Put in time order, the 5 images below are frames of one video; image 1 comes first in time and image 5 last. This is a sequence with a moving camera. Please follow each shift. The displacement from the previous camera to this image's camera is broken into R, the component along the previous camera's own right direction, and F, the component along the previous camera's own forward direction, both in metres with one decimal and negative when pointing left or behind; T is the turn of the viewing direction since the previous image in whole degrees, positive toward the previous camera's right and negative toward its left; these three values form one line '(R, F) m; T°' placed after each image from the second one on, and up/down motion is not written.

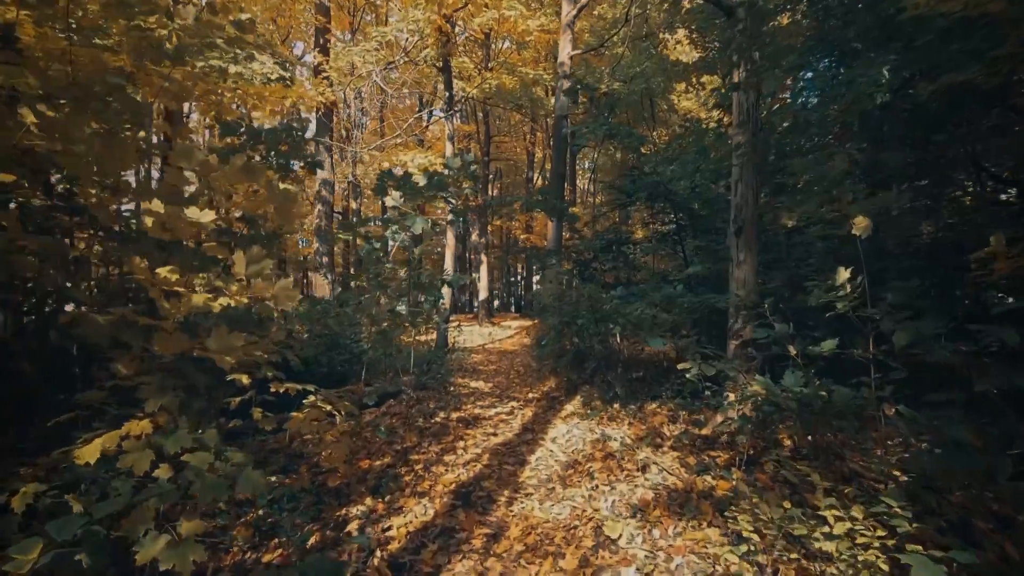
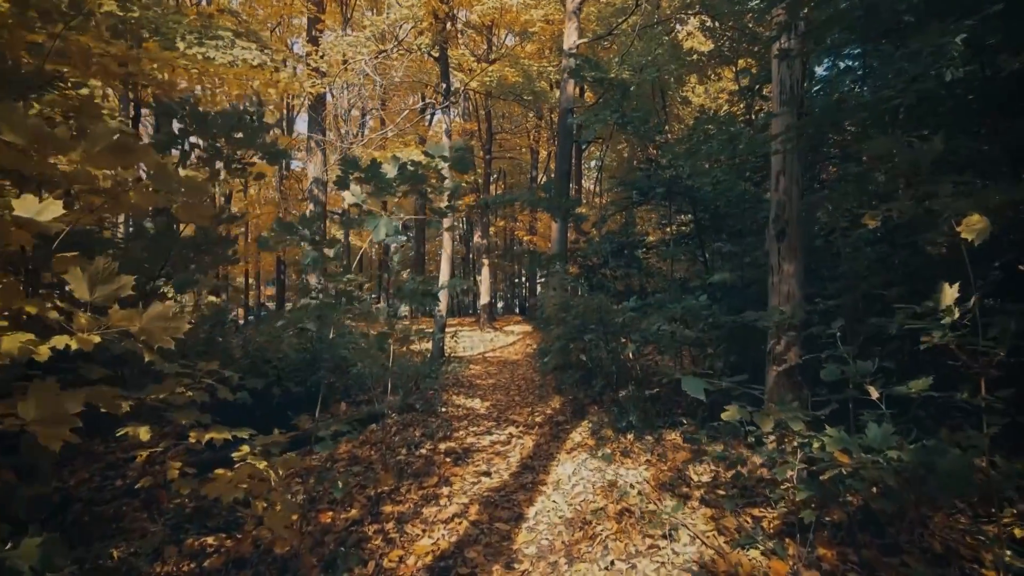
(+0.1, +1.0) m; -1°
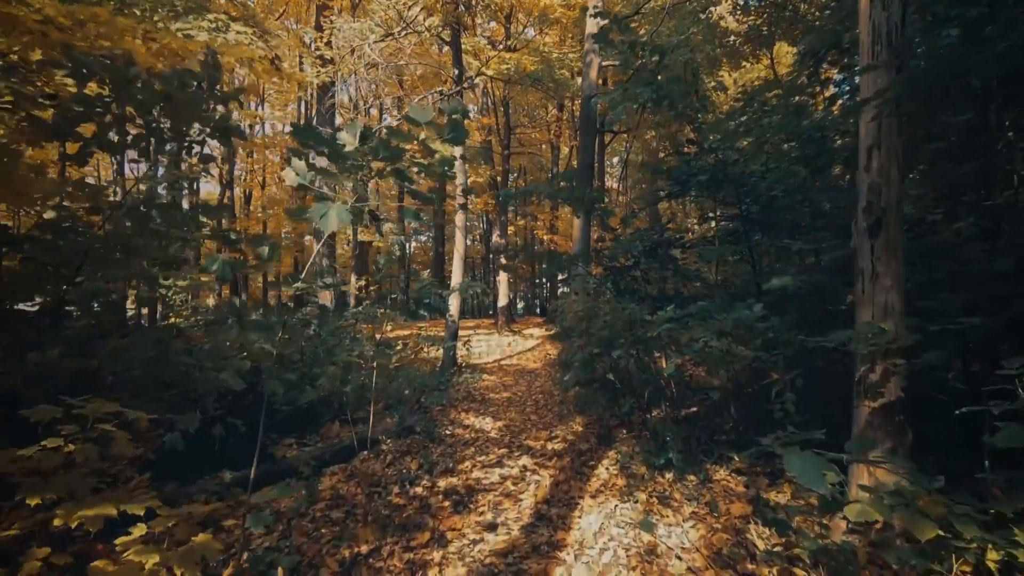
(+0.1, +1.1) m; -2°
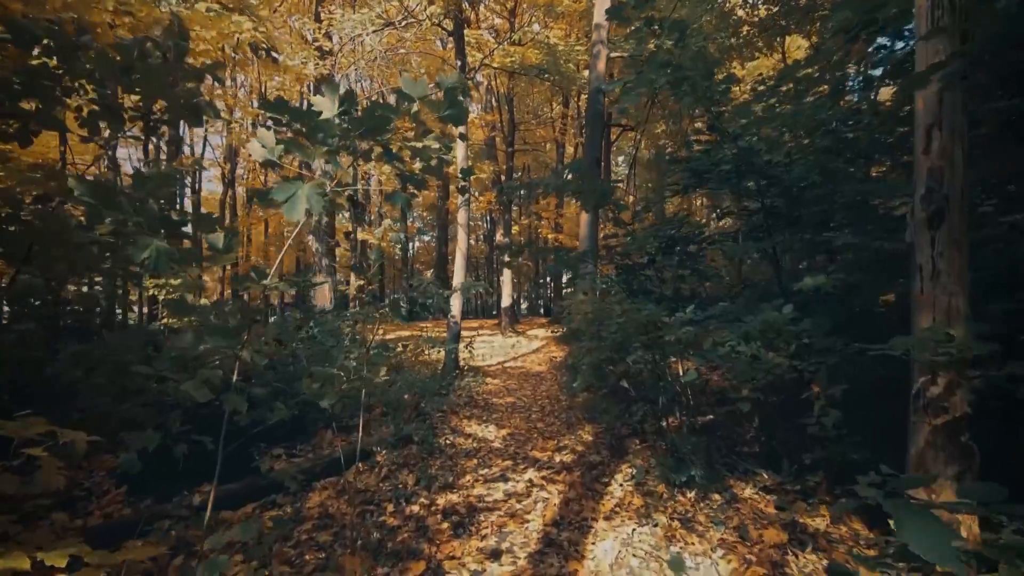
(0.0, +0.5) m; 0°
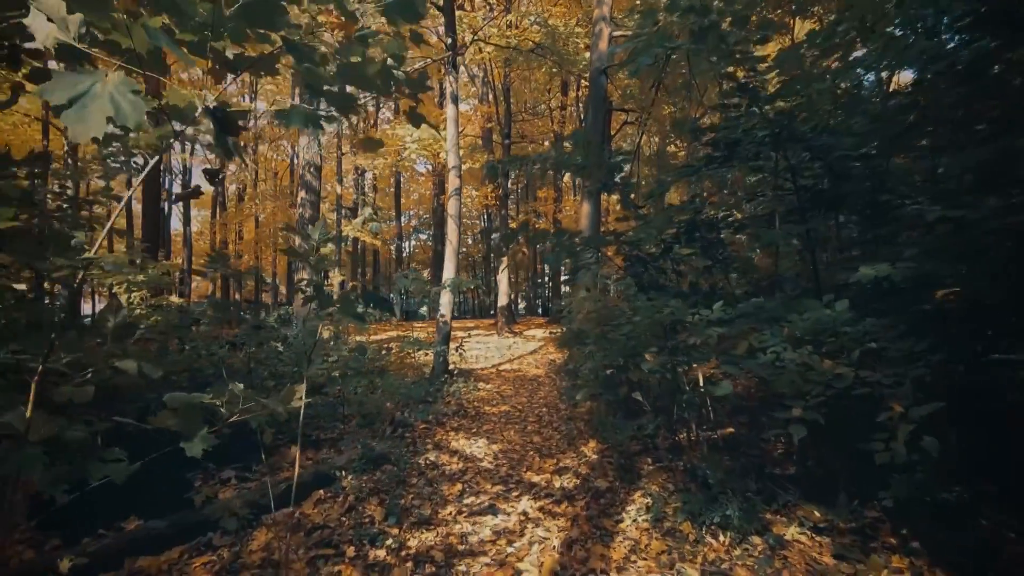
(+0.1, +1.0) m; 0°
